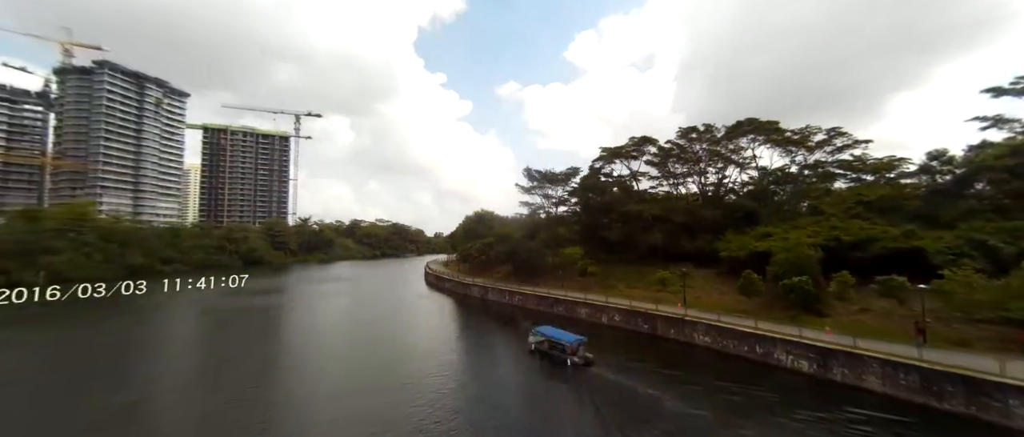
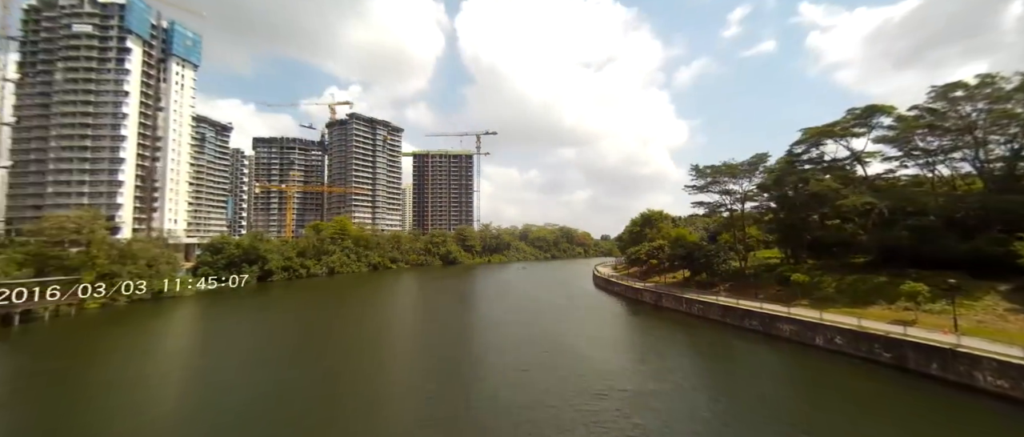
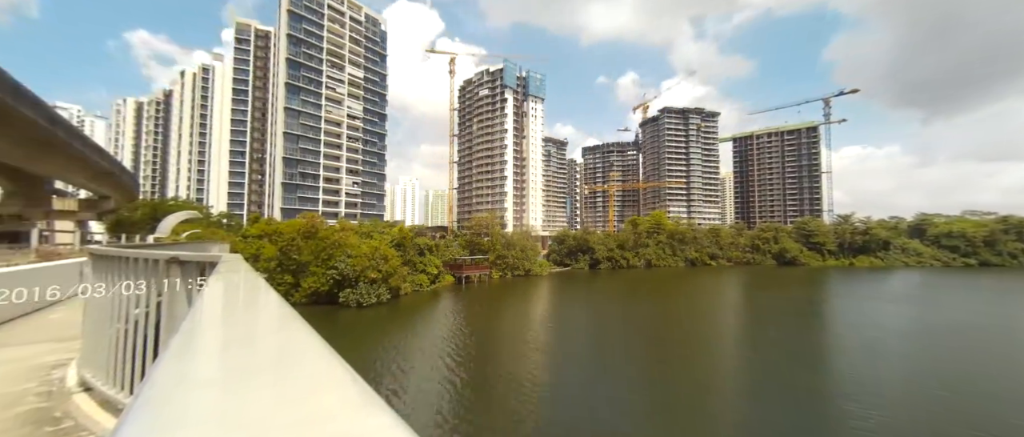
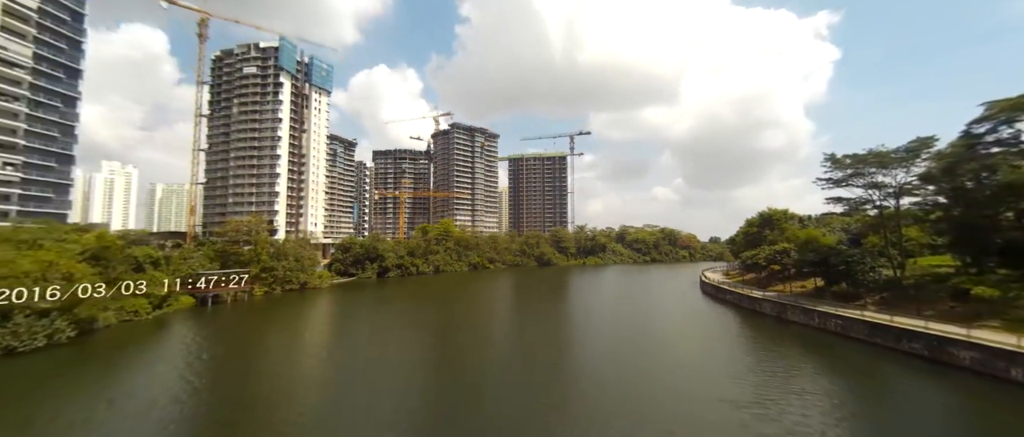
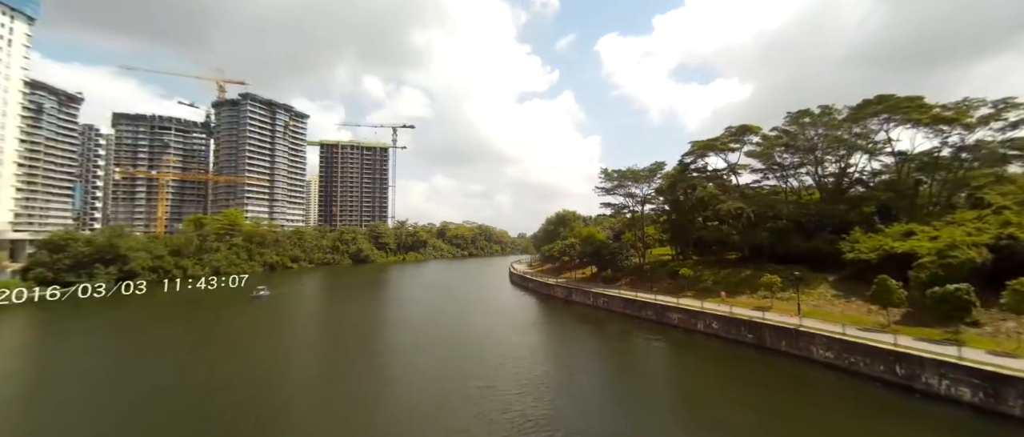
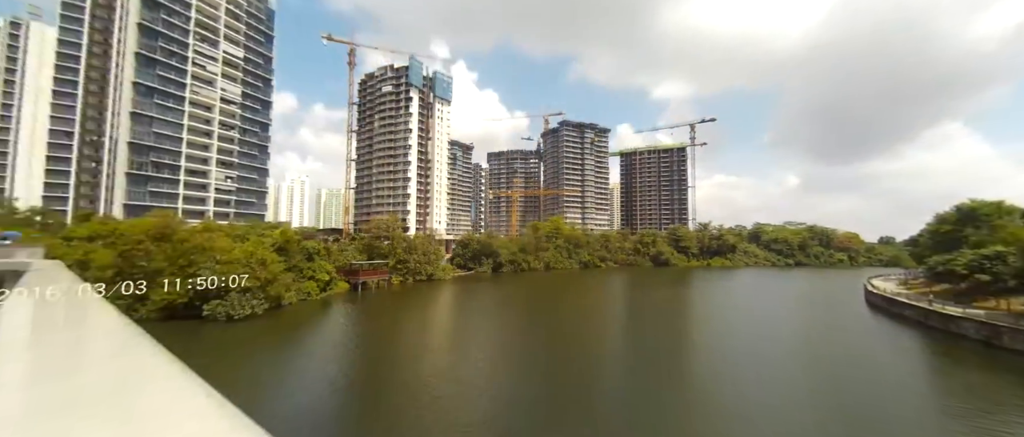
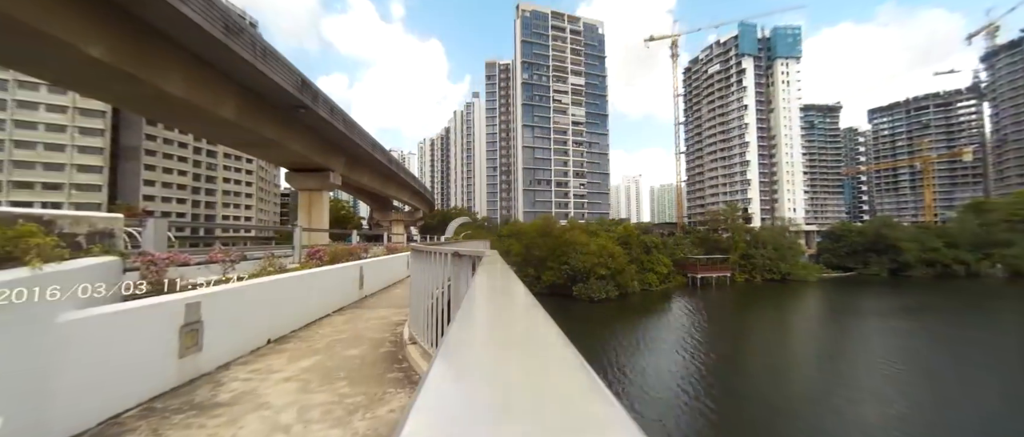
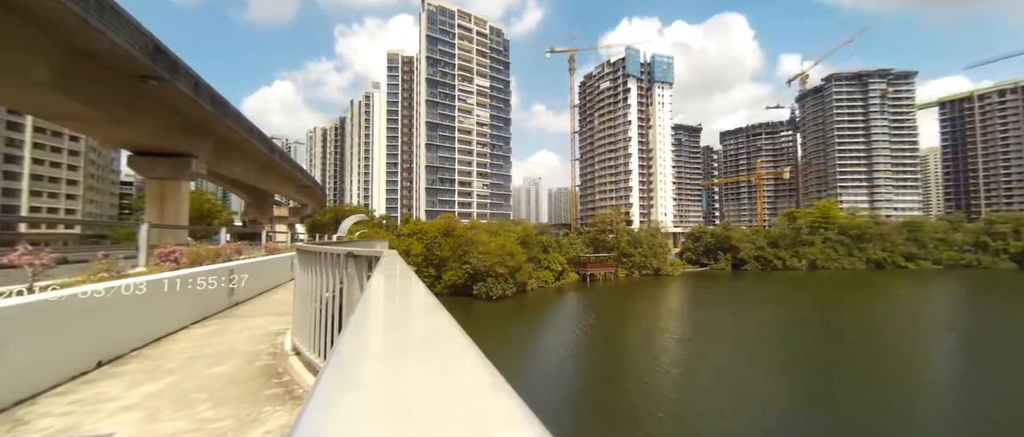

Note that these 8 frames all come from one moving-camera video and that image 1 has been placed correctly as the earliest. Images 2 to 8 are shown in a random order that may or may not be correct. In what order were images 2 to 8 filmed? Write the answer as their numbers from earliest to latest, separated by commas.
5, 2, 4, 6, 3, 8, 7
